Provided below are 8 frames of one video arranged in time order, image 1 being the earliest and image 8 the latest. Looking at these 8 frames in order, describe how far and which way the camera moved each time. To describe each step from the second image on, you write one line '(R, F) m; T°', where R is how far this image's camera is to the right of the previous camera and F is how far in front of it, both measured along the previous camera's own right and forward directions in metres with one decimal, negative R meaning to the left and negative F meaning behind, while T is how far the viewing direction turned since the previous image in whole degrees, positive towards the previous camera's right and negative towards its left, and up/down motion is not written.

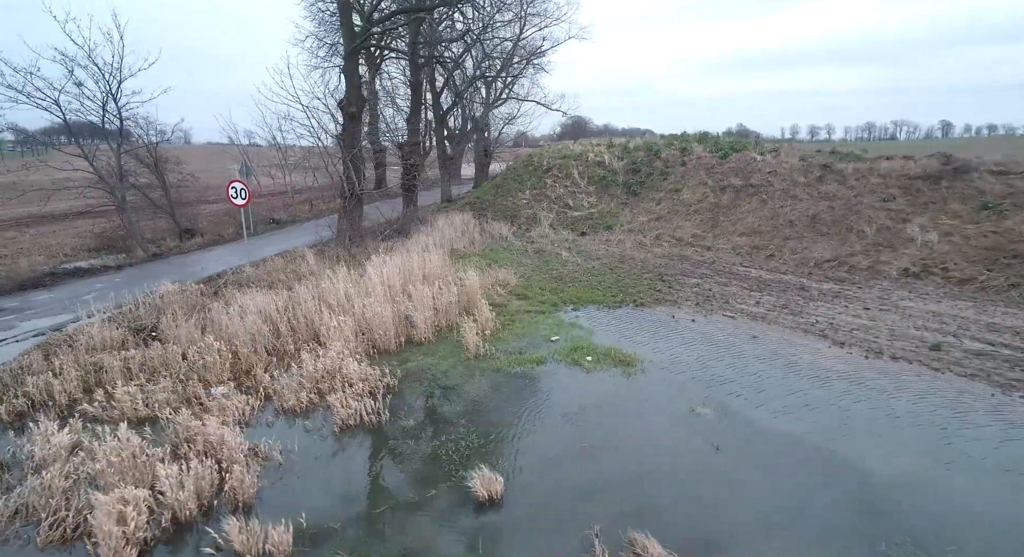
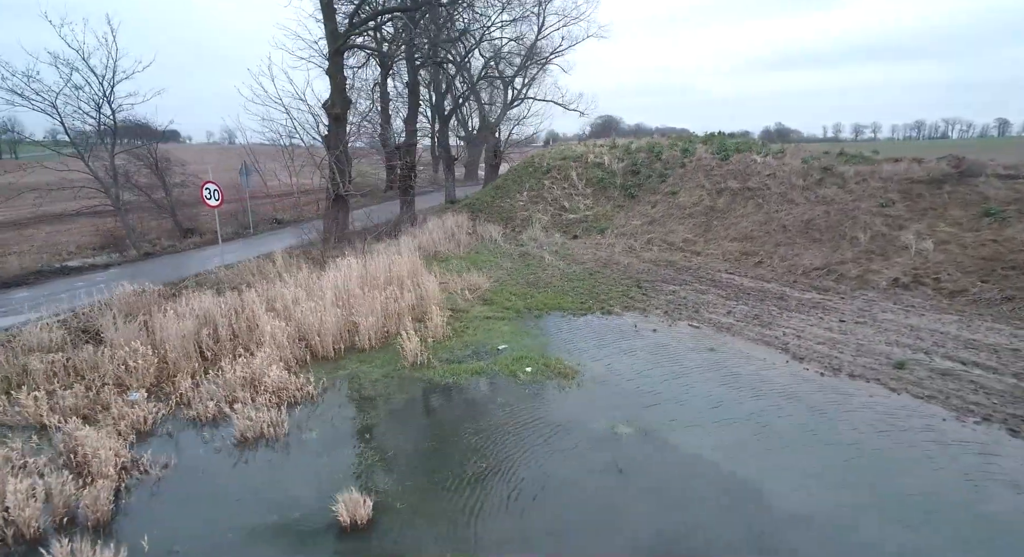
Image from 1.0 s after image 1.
(+1.1, +0.2) m; -3°
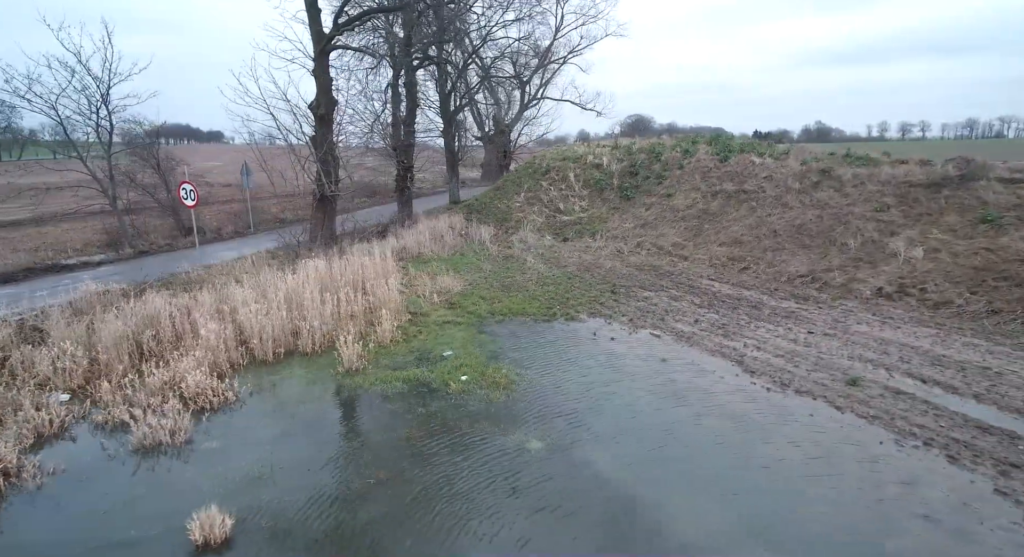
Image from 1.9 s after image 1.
(+1.0, +0.2) m; -3°
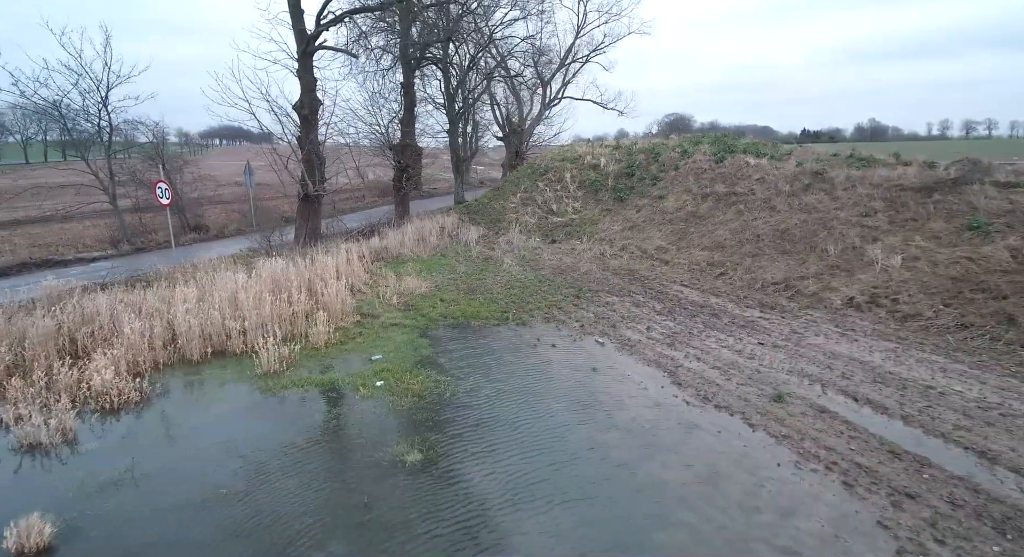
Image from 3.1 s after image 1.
(+1.3, +0.2) m; -4°
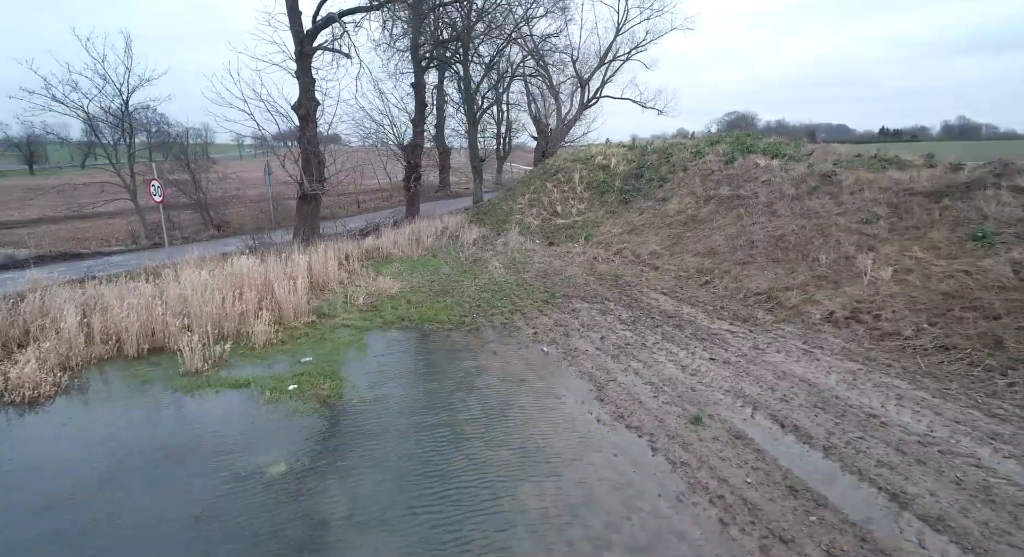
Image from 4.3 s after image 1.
(+1.5, +0.3) m; -5°
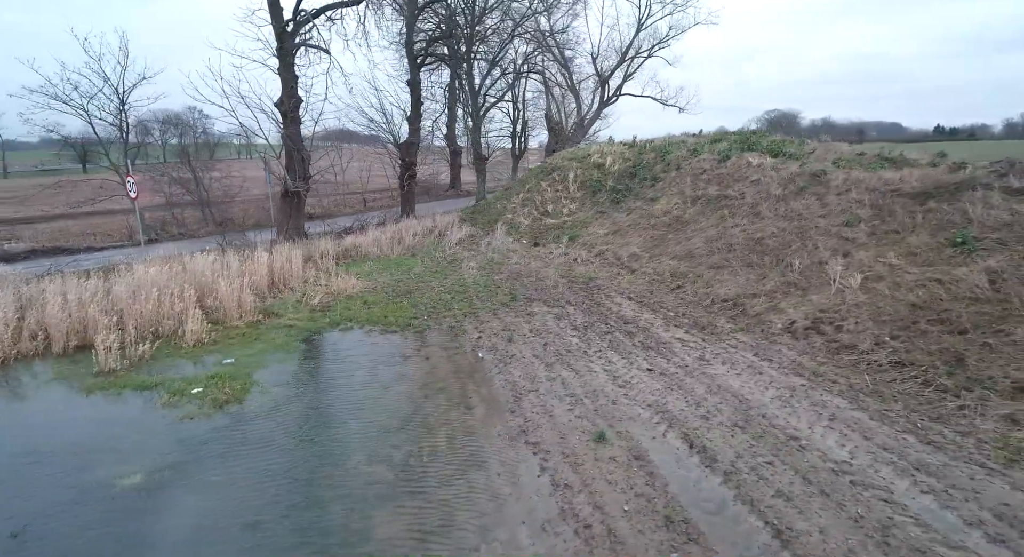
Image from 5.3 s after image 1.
(+1.2, +0.3) m; -3°
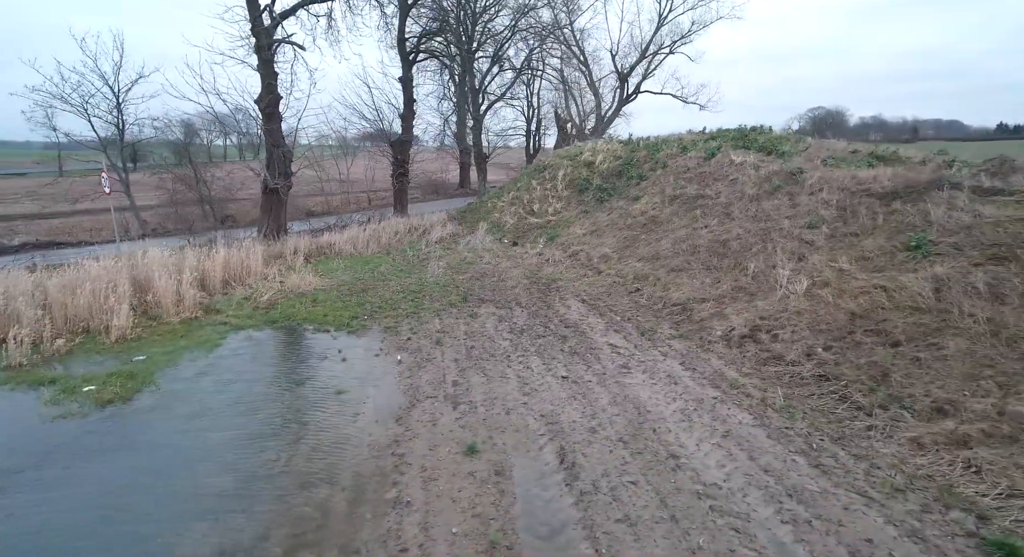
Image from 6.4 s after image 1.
(+1.4, +0.3) m; -3°
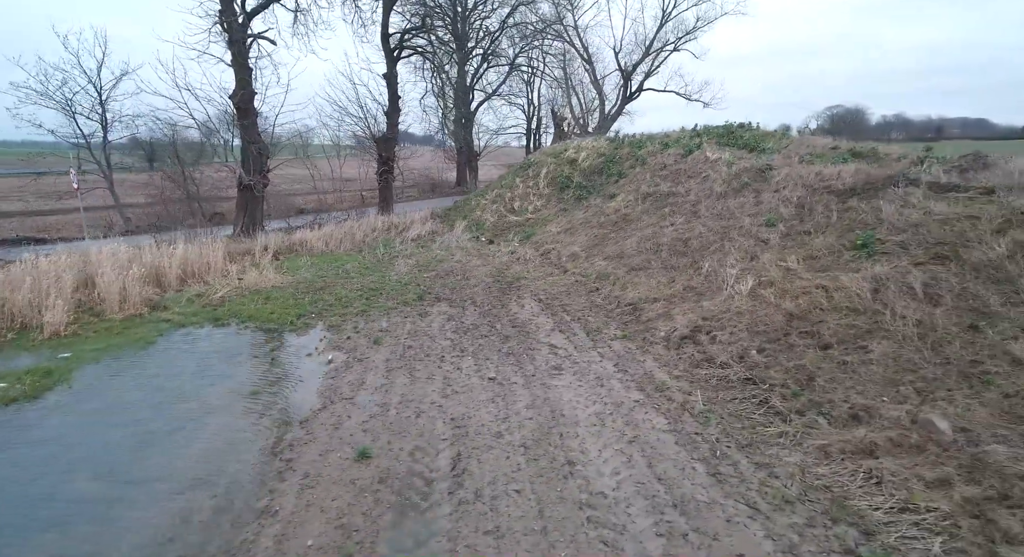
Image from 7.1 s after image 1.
(+0.9, +0.2) m; -1°
